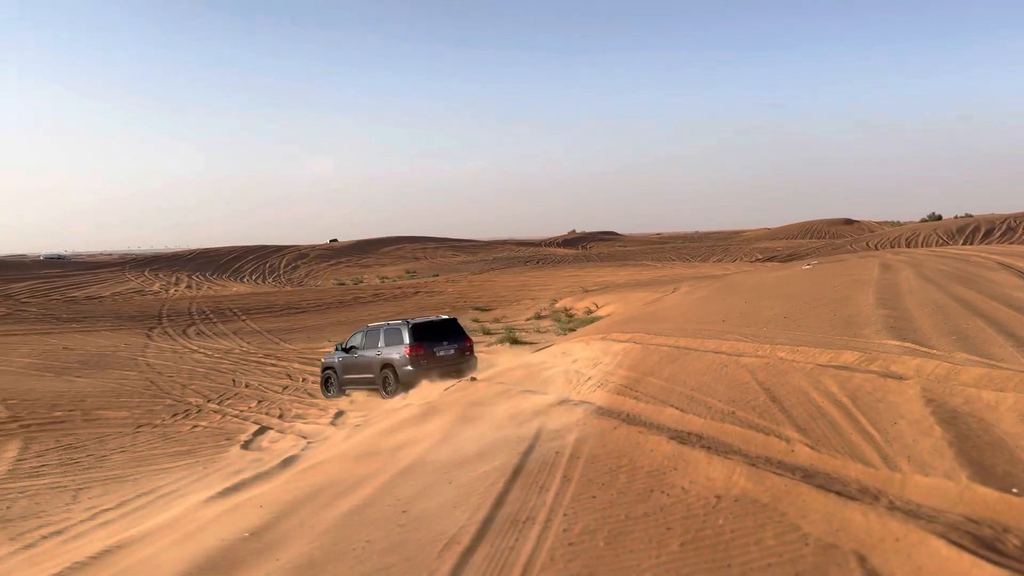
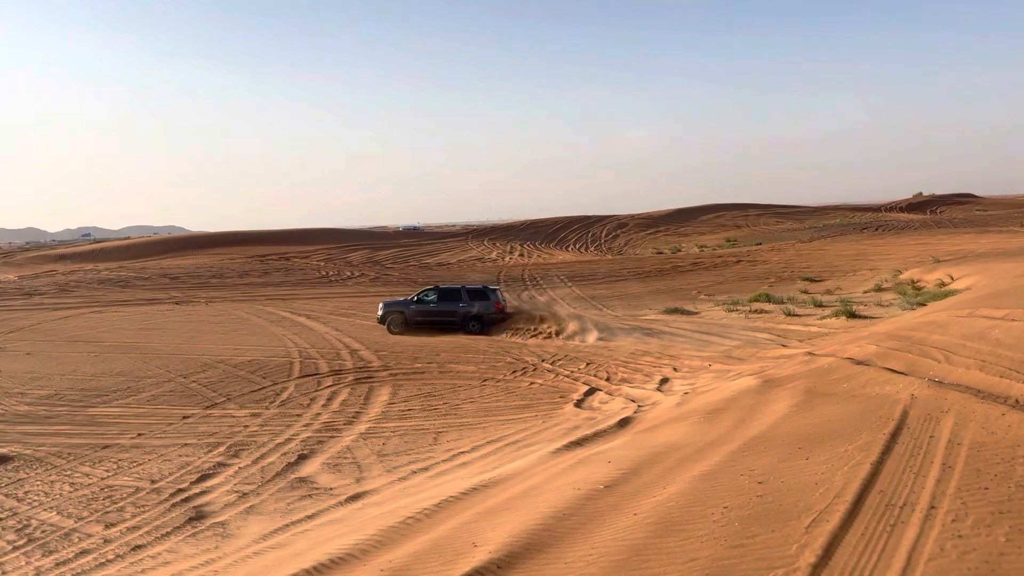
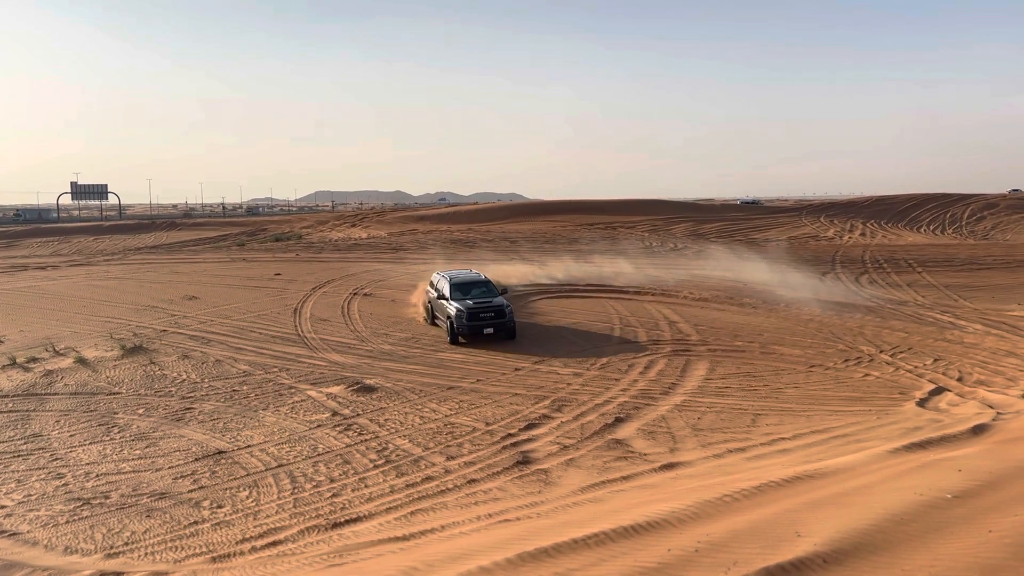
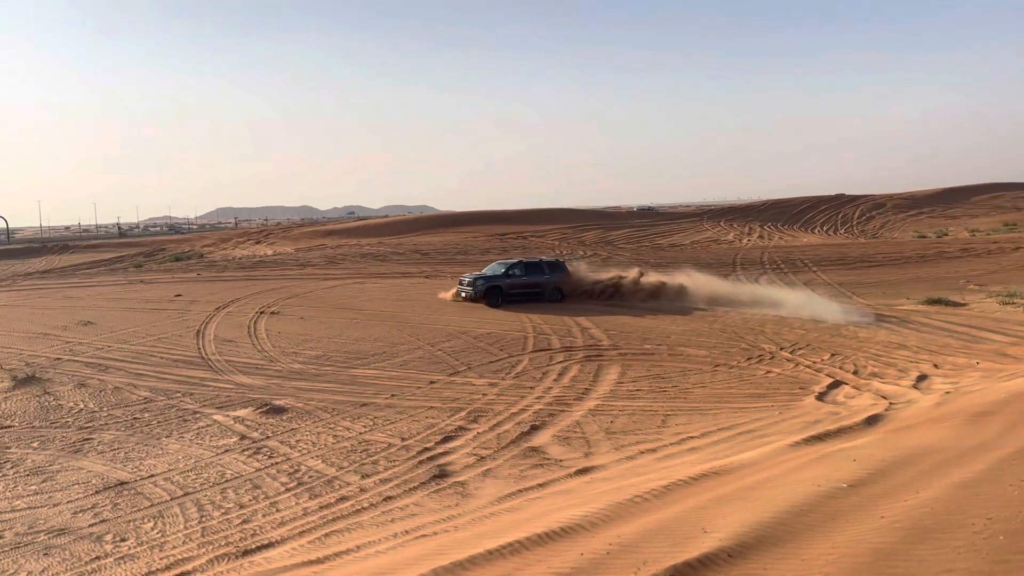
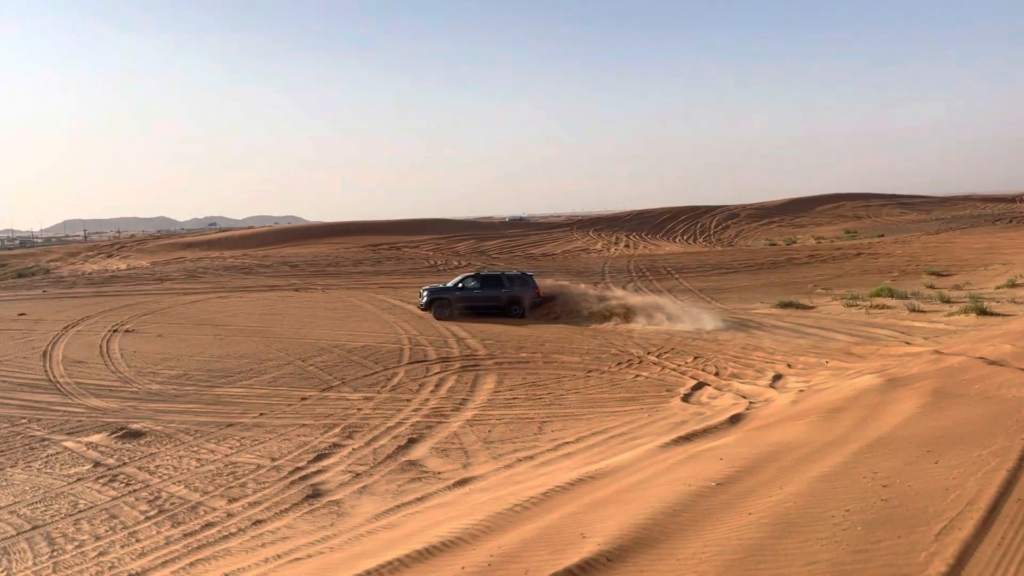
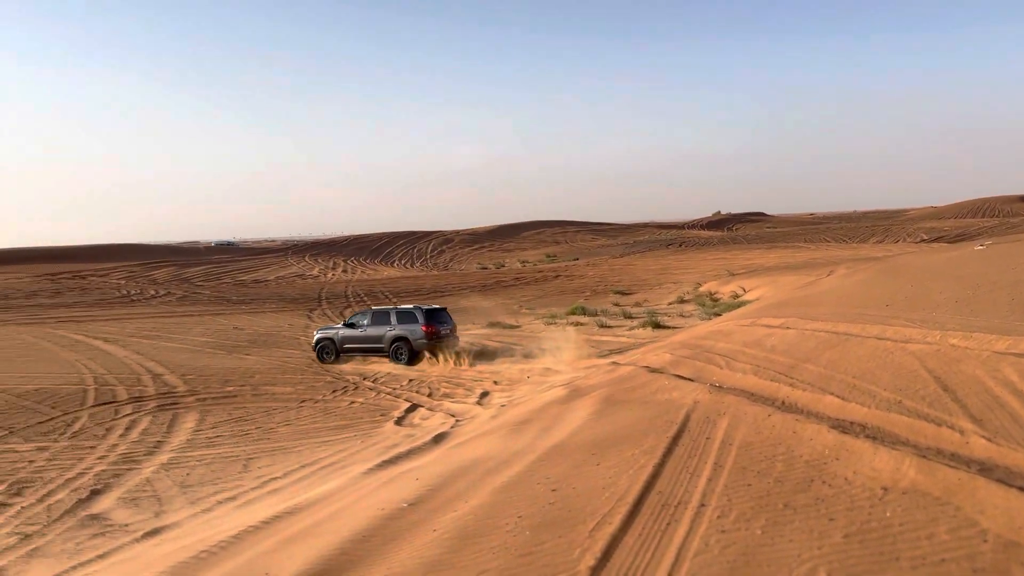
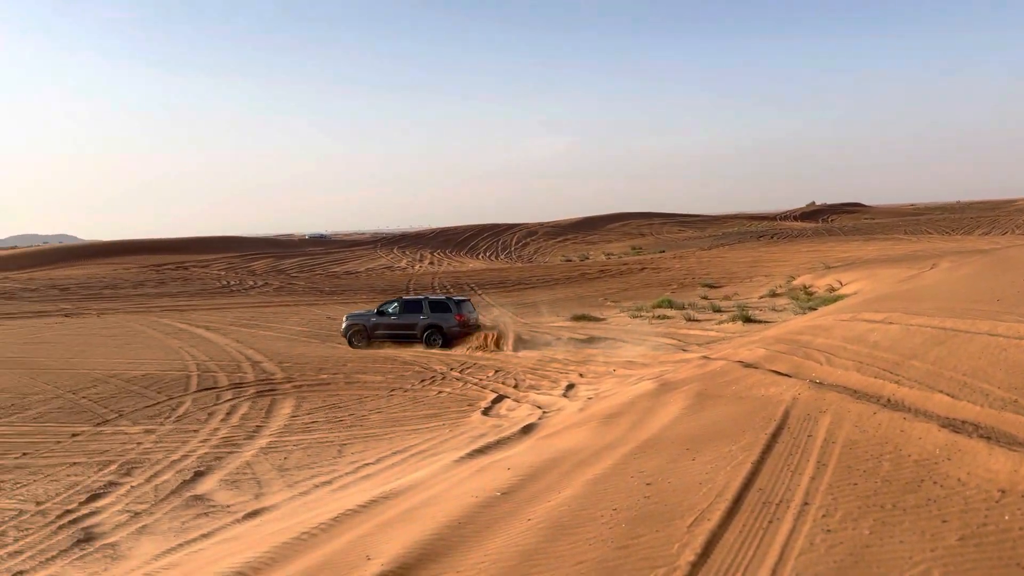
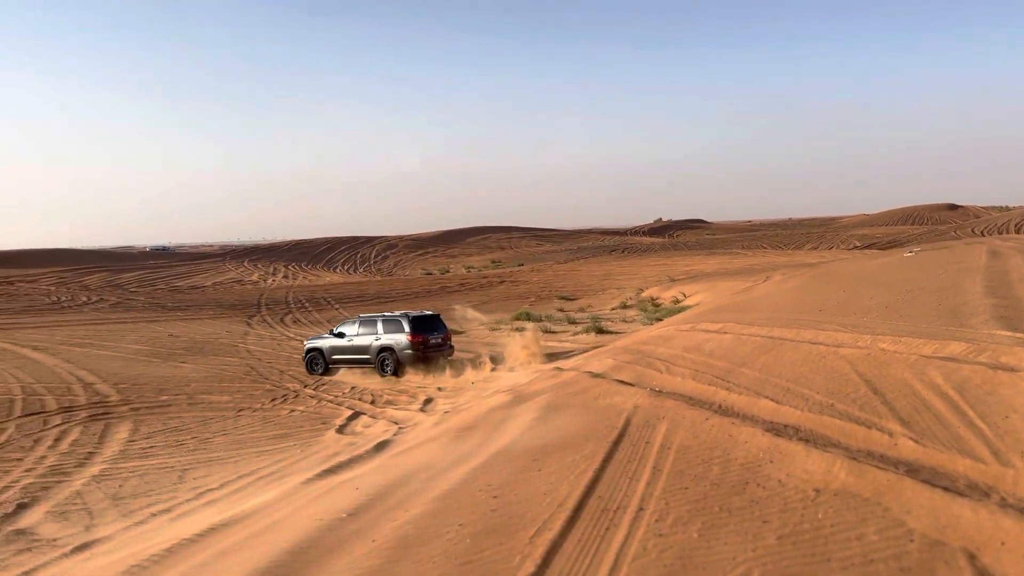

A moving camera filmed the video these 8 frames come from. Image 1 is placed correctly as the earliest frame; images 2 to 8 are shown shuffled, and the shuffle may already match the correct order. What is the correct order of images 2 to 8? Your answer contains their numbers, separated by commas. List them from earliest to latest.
8, 6, 7, 2, 5, 4, 3
